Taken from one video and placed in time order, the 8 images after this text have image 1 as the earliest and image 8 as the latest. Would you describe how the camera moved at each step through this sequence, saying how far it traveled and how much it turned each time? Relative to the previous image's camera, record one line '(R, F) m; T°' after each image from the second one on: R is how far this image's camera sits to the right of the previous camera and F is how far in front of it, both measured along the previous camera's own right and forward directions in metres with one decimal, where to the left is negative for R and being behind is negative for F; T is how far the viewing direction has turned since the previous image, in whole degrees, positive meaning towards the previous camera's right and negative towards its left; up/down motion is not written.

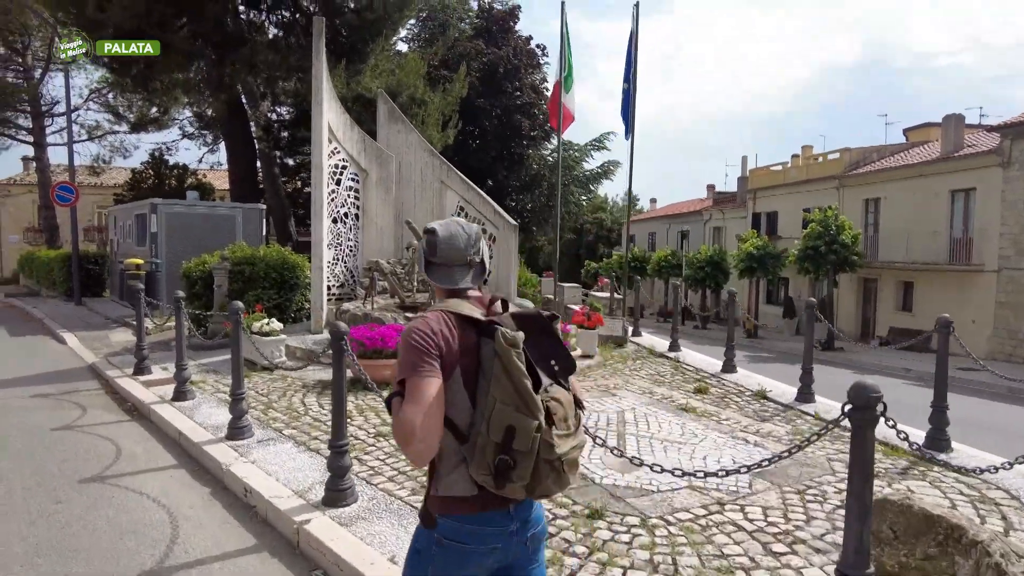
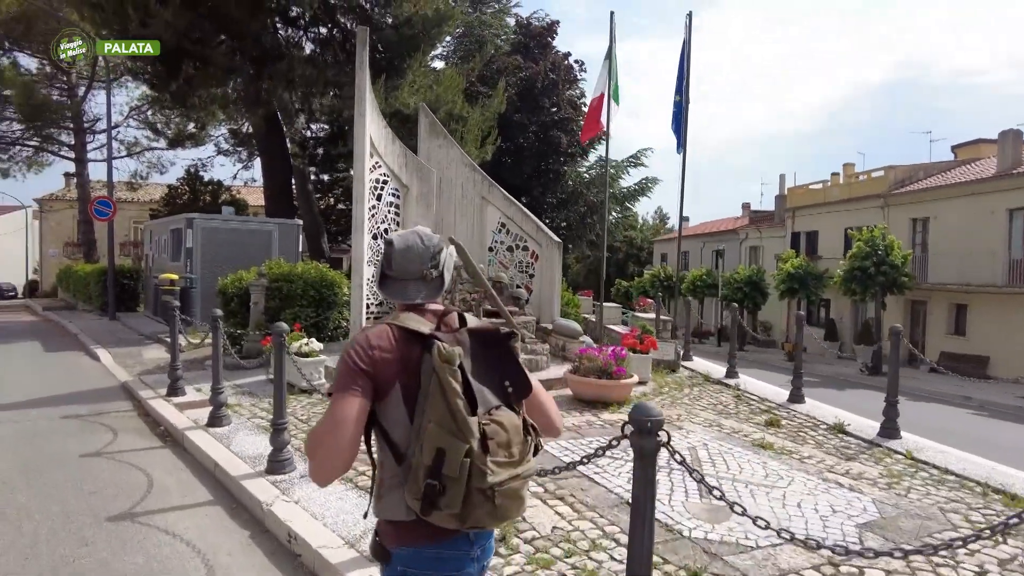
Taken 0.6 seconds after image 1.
(-0.3, +0.5) m; -2°
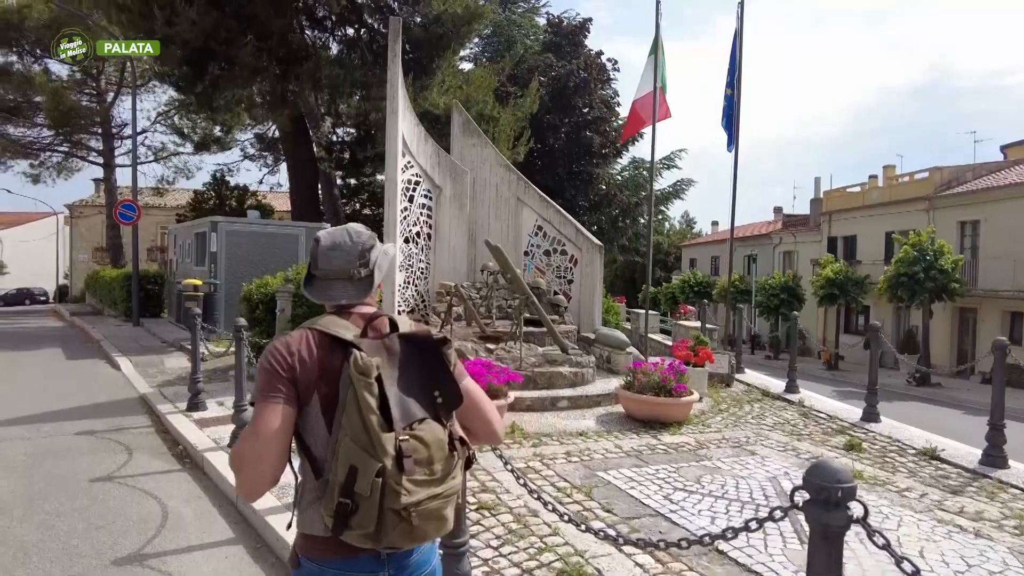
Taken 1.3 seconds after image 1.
(-0.3, +0.7) m; -2°
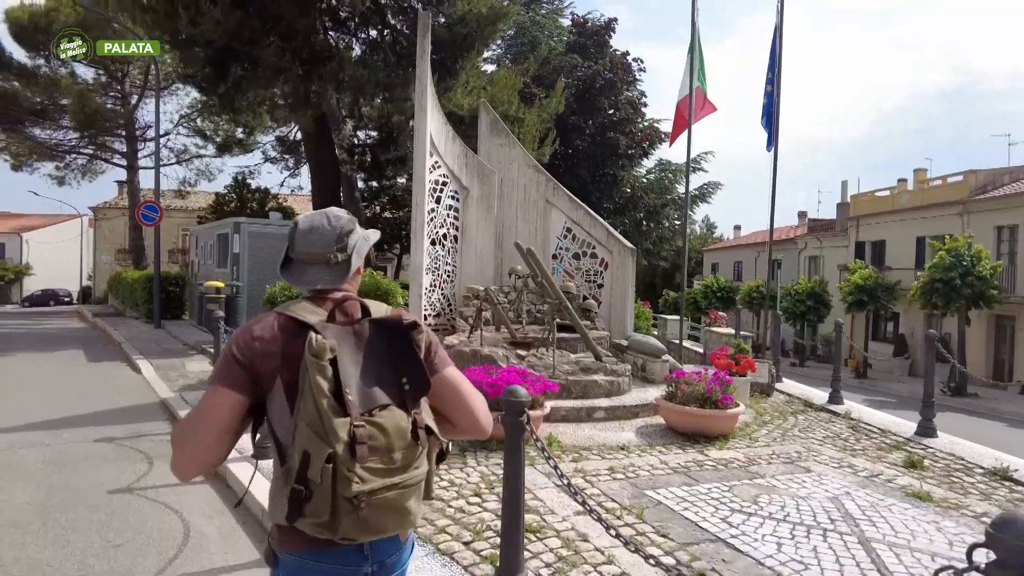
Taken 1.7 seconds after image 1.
(-0.2, +0.3) m; -1°
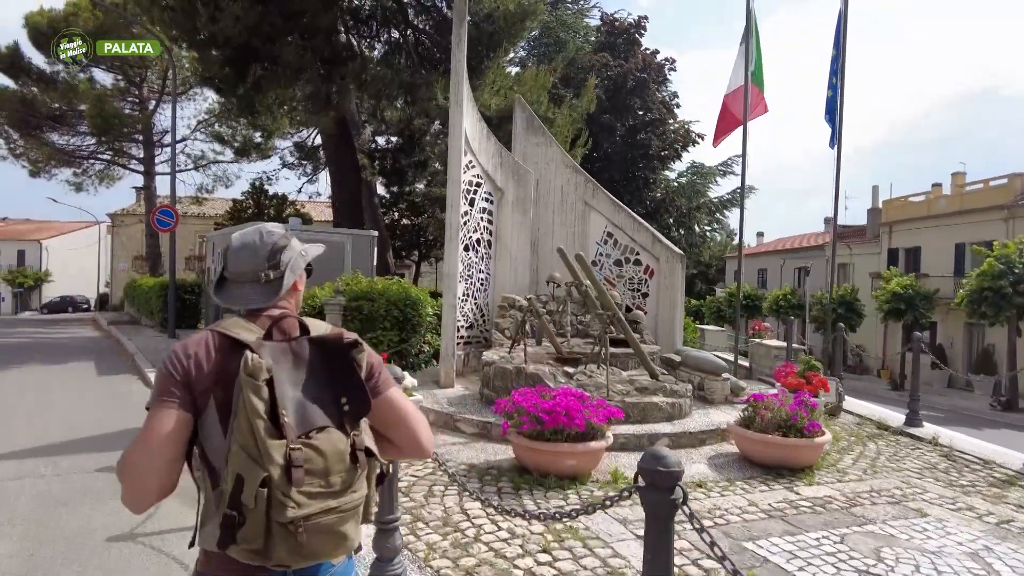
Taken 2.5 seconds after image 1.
(-0.4, +0.8) m; -1°
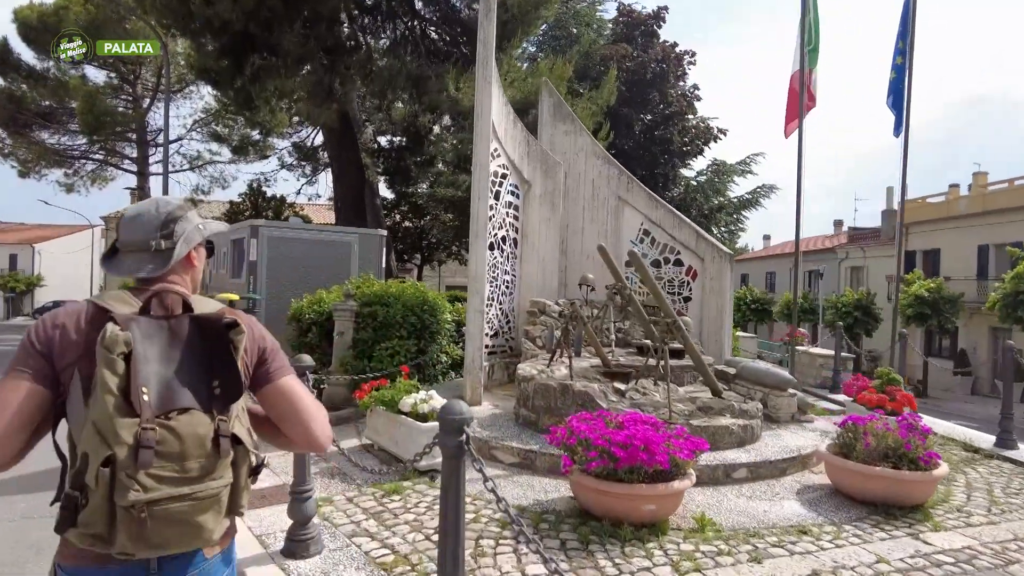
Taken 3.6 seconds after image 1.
(-0.4, +1.0) m; 0°
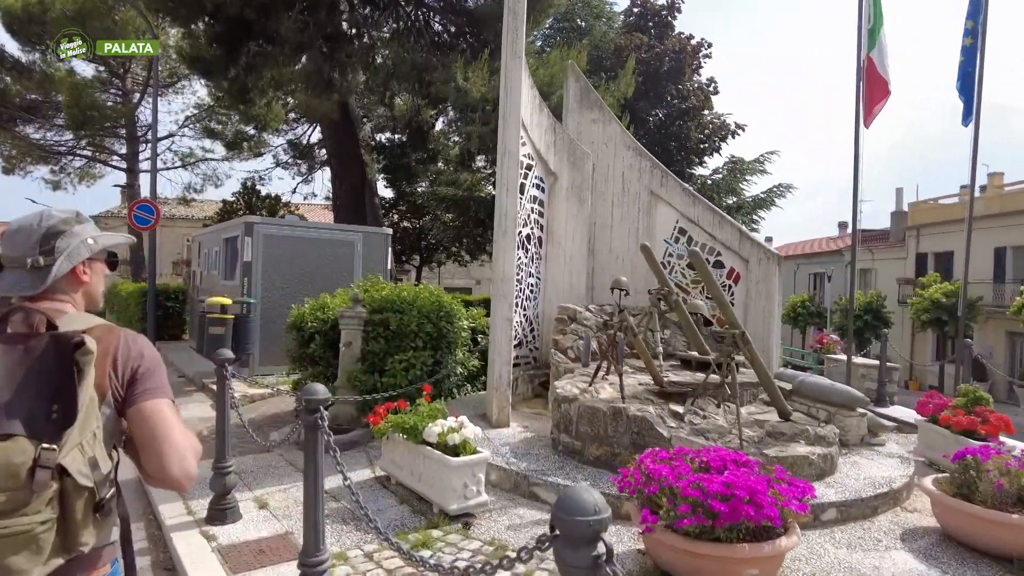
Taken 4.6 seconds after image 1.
(-0.4, +0.9) m; 0°
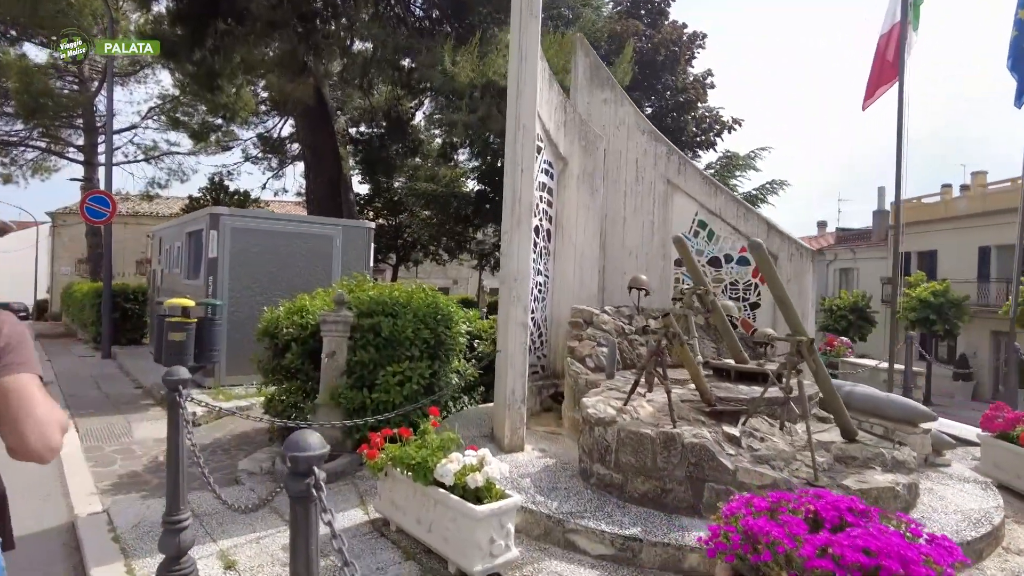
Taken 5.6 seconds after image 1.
(-0.3, +0.9) m; +2°
